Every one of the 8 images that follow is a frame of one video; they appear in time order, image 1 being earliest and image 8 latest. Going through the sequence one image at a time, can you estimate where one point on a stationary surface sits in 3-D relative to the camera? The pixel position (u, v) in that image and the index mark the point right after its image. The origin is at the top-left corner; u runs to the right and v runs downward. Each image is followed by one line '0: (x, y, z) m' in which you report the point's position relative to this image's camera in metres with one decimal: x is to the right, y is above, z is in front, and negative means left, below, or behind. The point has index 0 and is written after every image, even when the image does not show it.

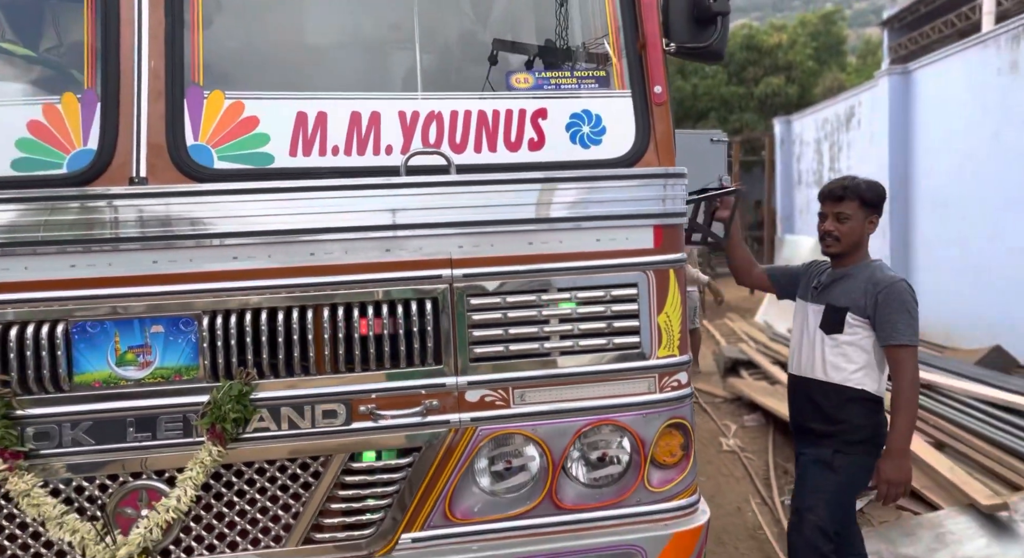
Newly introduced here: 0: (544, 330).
0: (+0.1, -0.1, +1.6) m
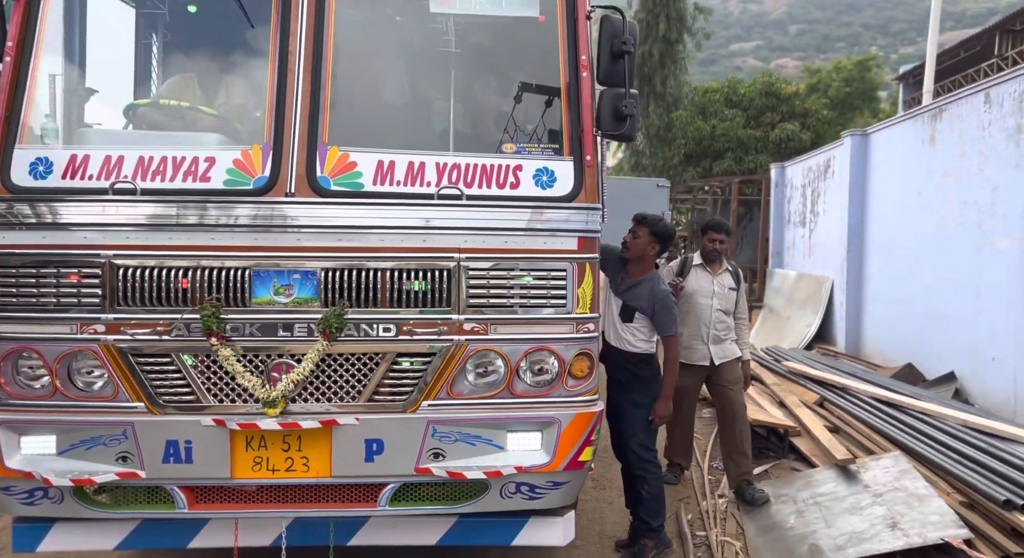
0: (0.0, 0.0, +2.8) m
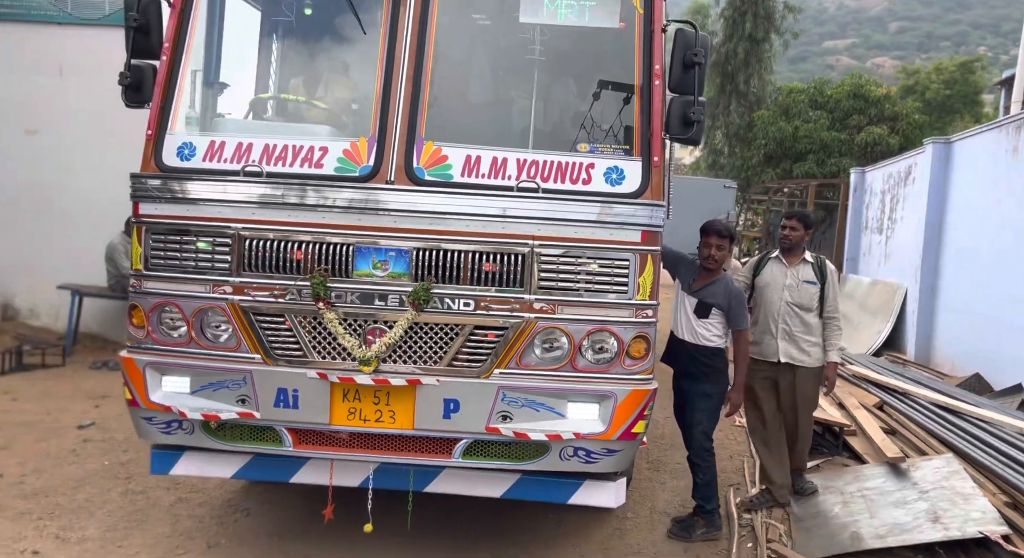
0: (+0.3, 0.0, +3.1) m
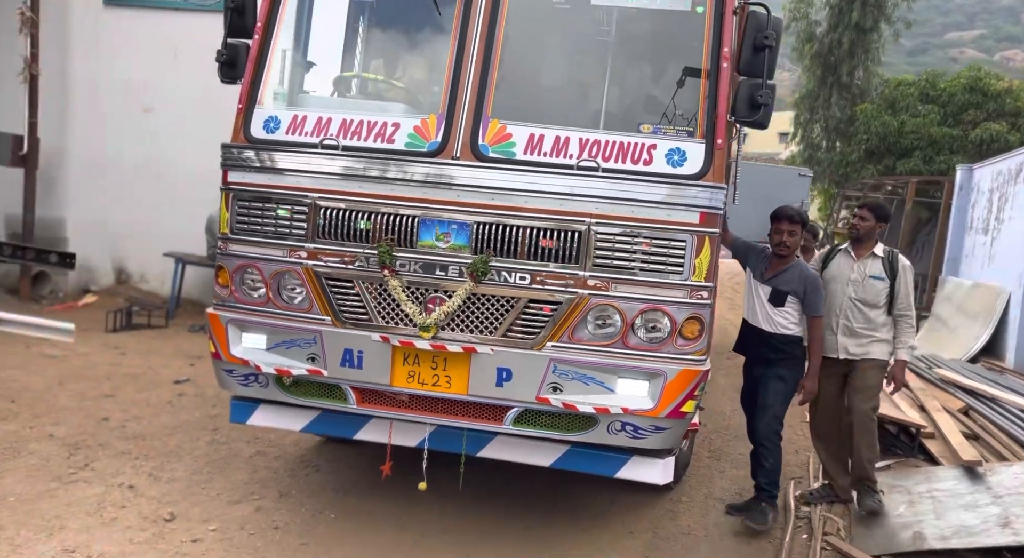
0: (+0.5, +0.1, +3.2) m
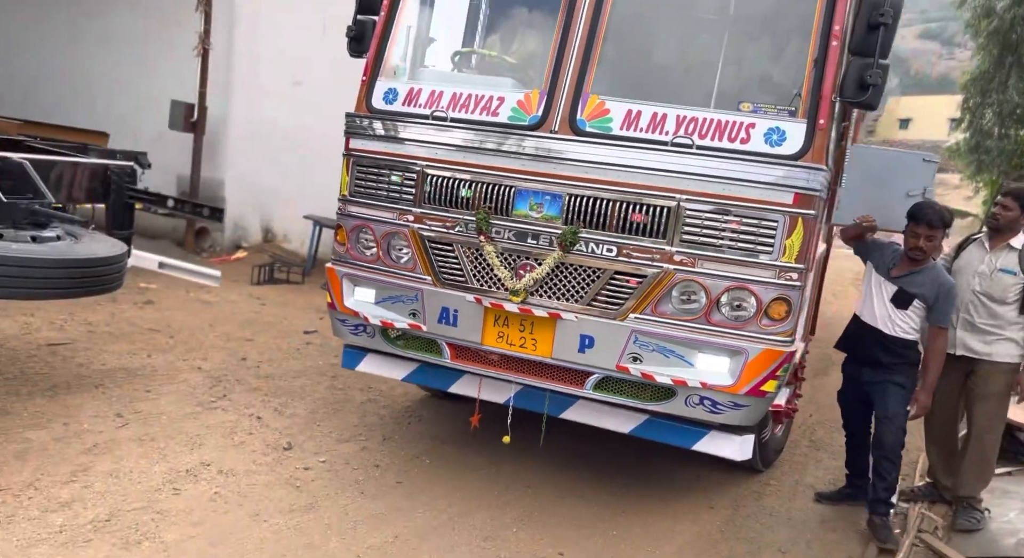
0: (+0.9, +0.2, +3.2) m
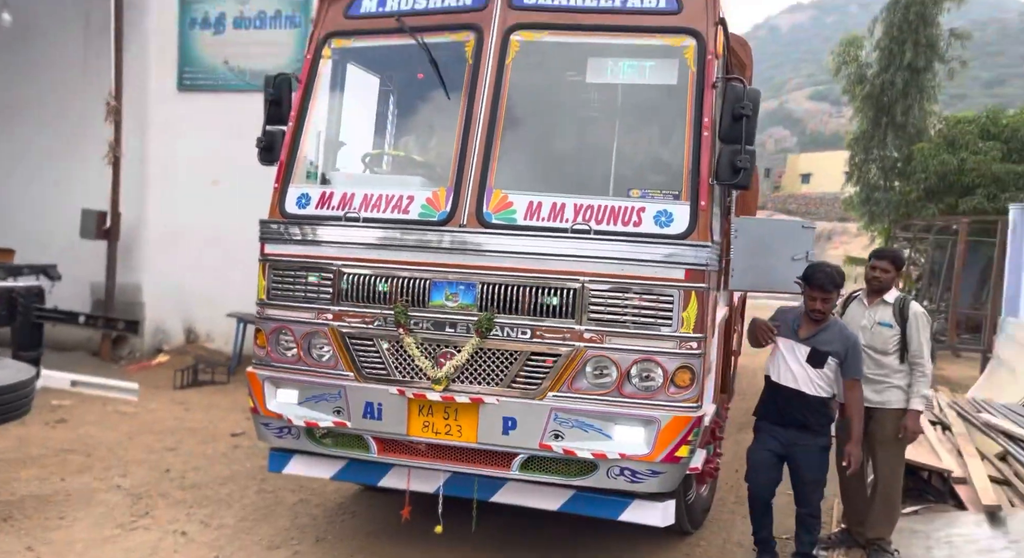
0: (+0.5, -0.1, +3.4) m
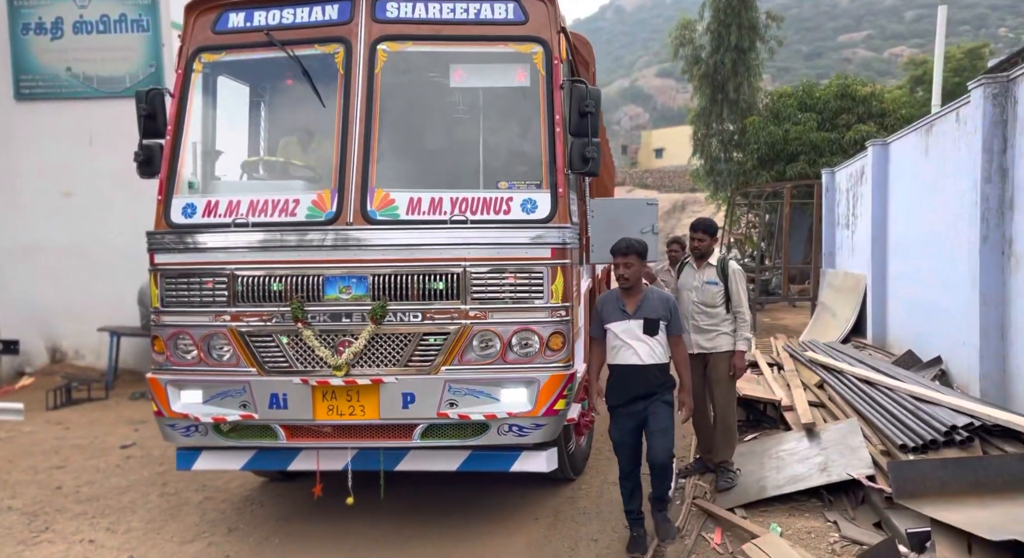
0: (0.0, 0.0, +3.9) m
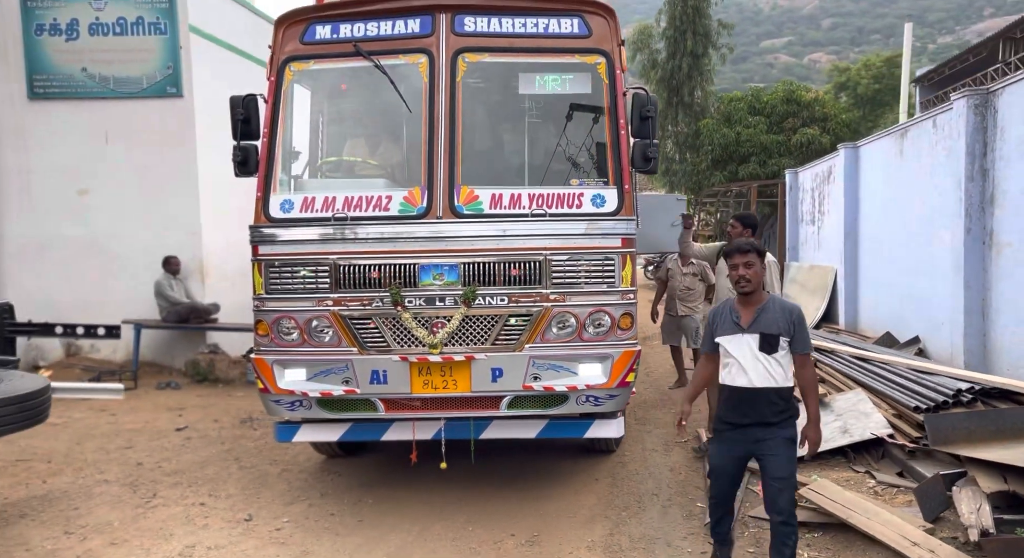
0: (+0.4, 0.0, +4.4) m
